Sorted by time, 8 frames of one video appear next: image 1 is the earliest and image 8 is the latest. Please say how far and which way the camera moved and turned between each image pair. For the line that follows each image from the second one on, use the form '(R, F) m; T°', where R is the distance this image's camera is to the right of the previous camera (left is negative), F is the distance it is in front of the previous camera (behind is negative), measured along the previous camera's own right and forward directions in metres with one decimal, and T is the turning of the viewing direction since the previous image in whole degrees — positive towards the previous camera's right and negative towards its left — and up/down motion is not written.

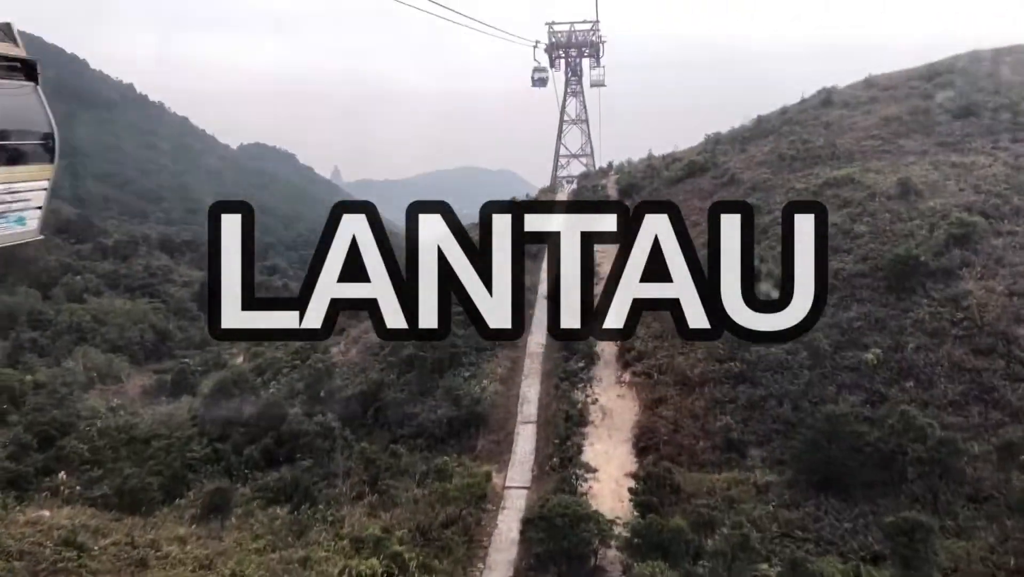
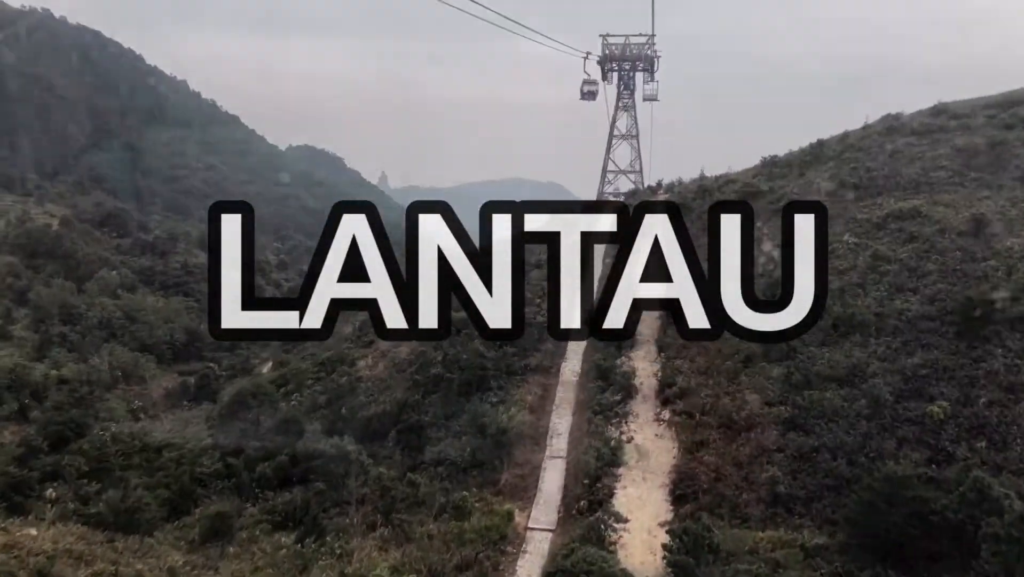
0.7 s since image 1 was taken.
(0.0, +0.7) m; -3°
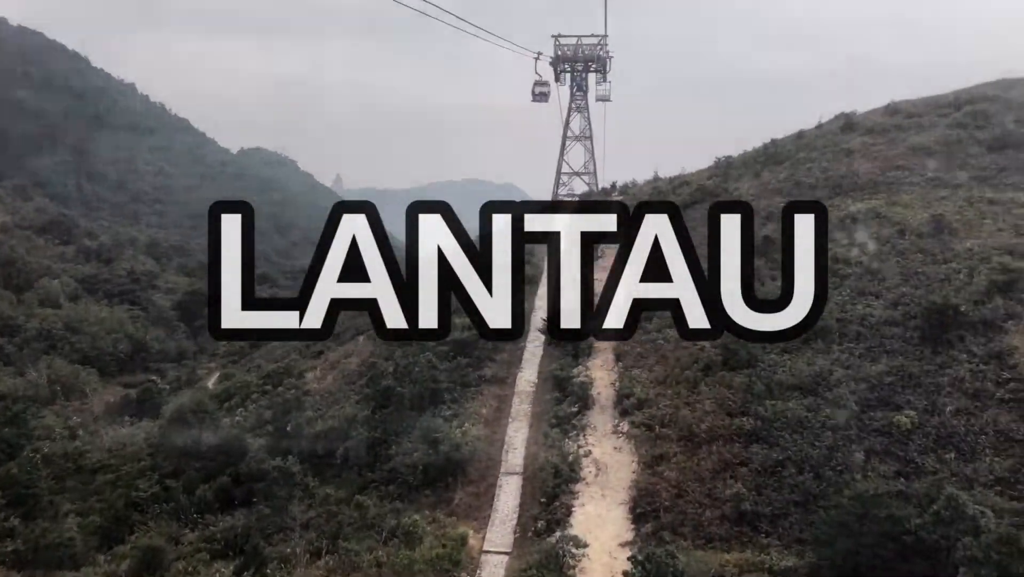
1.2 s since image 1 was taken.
(+0.5, +0.9) m; +3°
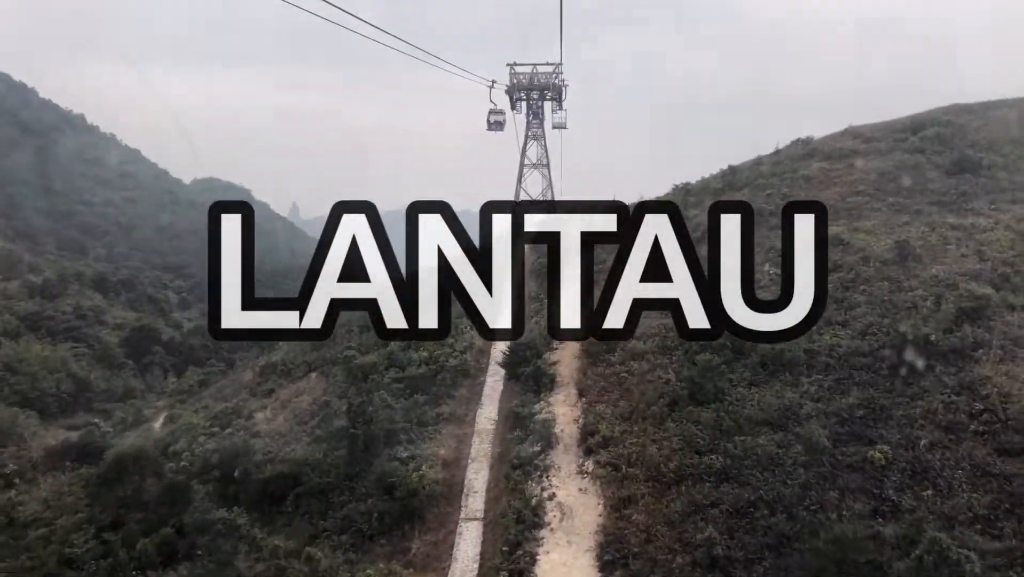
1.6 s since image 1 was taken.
(+0.4, +0.7) m; +2°
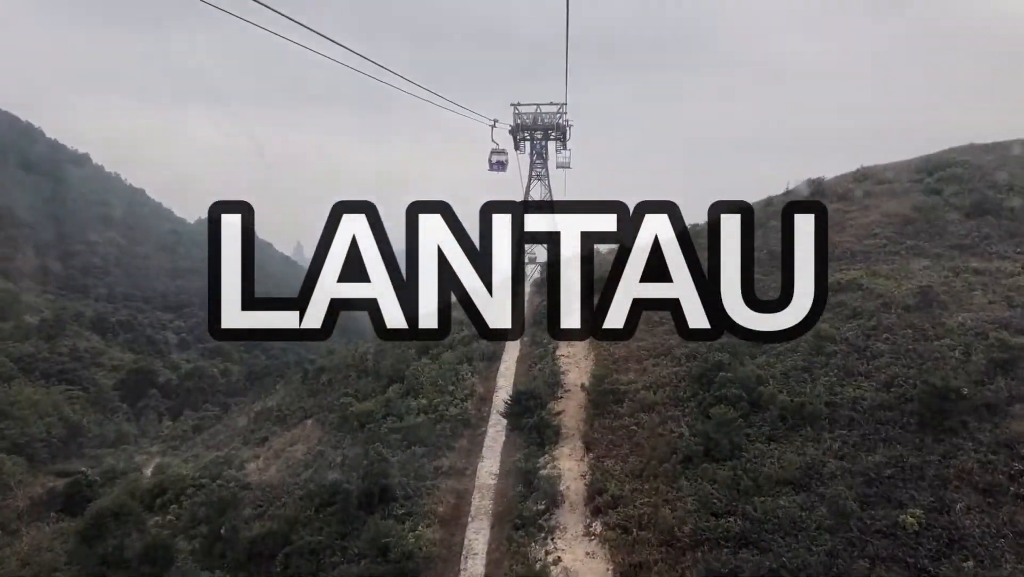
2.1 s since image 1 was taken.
(+0.1, +0.6) m; -1°
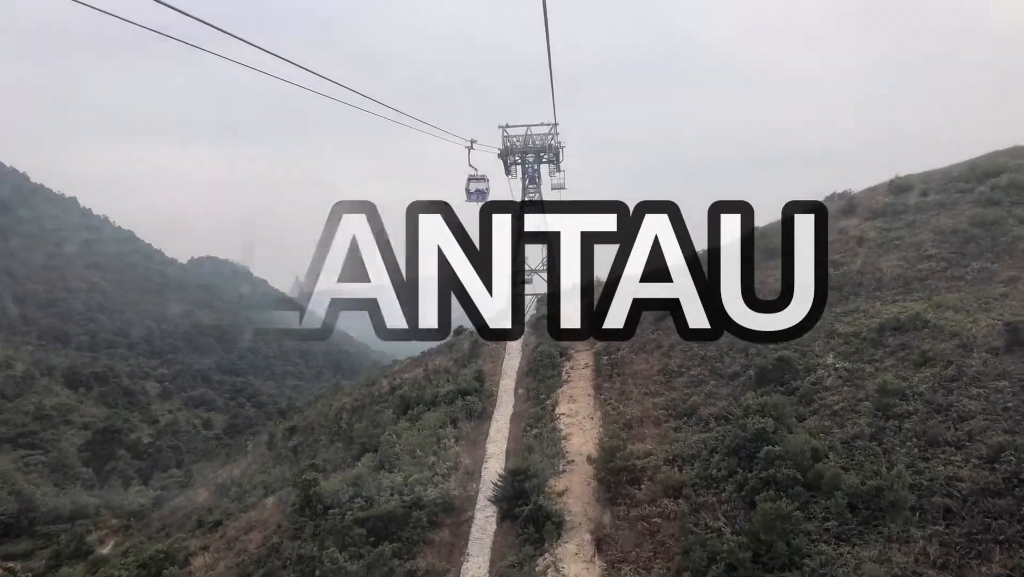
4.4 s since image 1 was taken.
(+0.6, +2.9) m; -1°
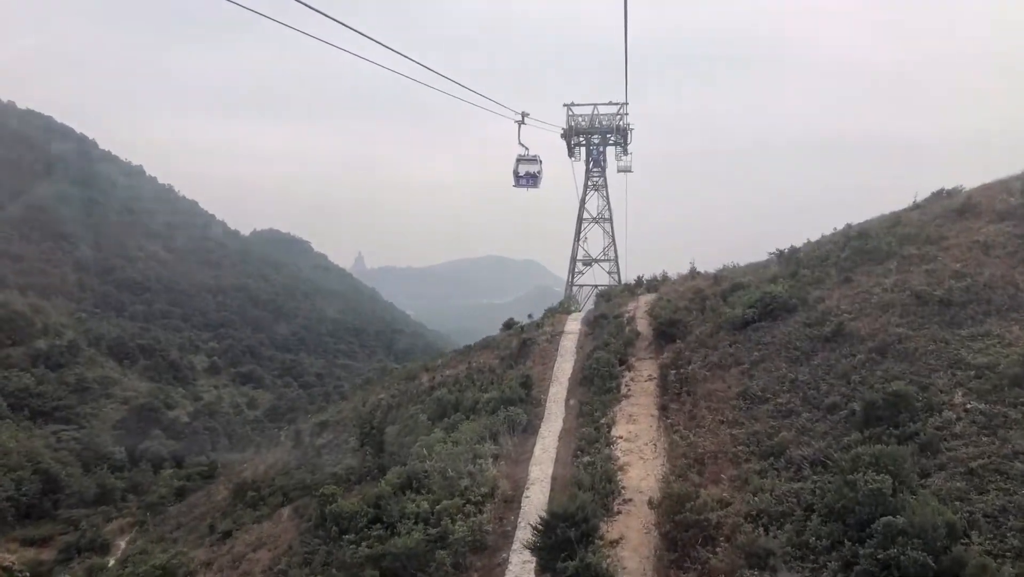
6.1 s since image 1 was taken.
(0.0, +2.2) m; -5°
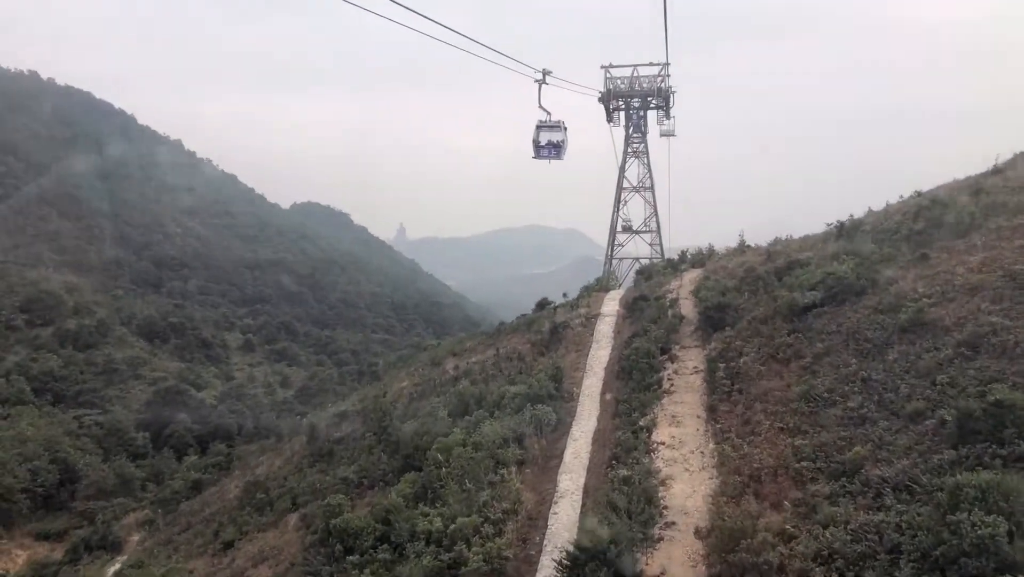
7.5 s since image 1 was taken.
(+0.3, +1.7) m; -4°
